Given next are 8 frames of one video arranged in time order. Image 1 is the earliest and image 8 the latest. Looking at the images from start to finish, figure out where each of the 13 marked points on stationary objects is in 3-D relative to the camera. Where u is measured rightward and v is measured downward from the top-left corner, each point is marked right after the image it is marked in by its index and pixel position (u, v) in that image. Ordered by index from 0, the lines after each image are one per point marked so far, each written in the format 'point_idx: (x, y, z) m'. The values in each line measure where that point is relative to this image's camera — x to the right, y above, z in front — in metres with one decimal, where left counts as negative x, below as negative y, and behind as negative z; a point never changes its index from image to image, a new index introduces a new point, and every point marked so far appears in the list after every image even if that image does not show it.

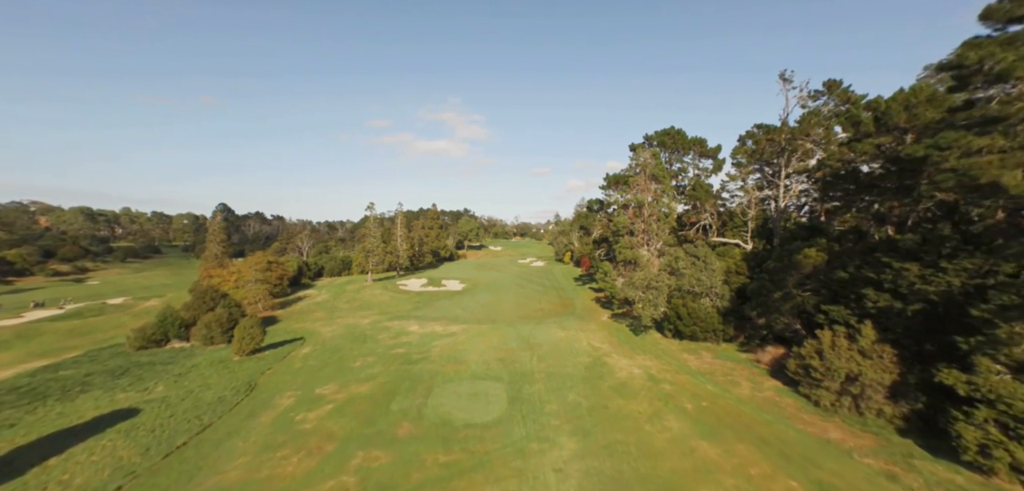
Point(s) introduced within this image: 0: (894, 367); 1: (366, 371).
0: (+11.1, -3.6, +11.0) m
1: (-7.0, -6.1, +18.1) m
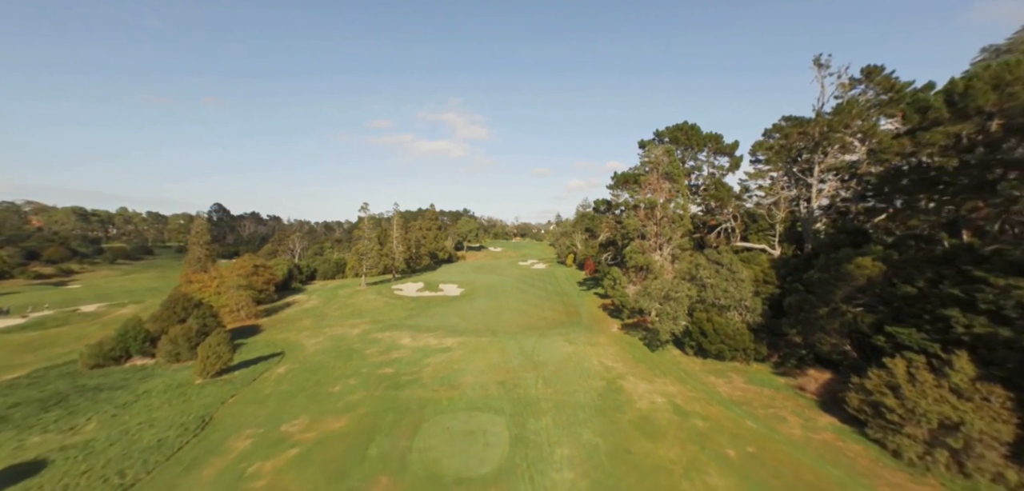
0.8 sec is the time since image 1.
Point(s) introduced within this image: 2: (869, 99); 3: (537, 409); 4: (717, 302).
0: (+11.2, -3.9, +8.6) m
1: (-6.9, -6.4, +15.6) m
2: (+18.6, +7.7, +19.7) m
3: (+1.0, -6.4, +14.7) m
4: (+10.2, -2.8, +18.9) m
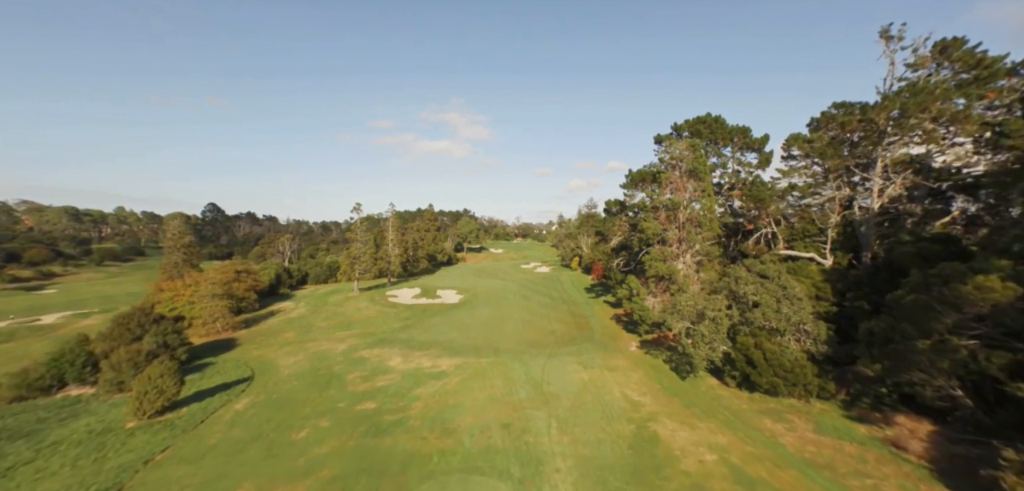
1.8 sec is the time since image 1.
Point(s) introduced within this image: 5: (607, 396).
0: (+11.5, -4.3, +5.2) m
1: (-6.6, -6.8, +12.3) m
2: (+18.9, +7.2, +16.3) m
3: (+1.2, -6.8, +11.4) m
4: (+10.5, -3.3, +15.6) m
5: (+4.3, -6.7, +16.9) m
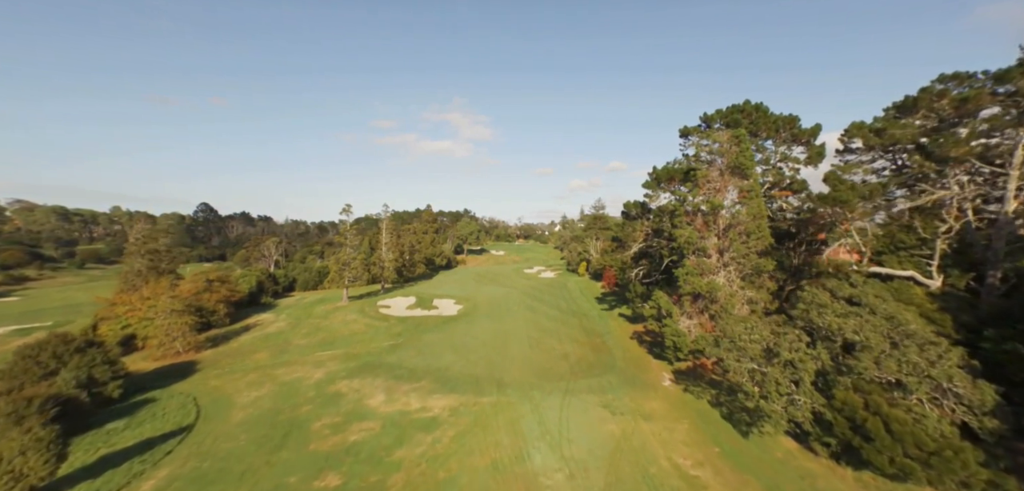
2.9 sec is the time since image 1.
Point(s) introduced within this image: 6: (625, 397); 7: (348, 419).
0: (+11.9, -4.9, +0.9) m
1: (-6.2, -7.4, +8.0) m
2: (+19.3, +6.6, +12.0) m
3: (+1.6, -7.4, +7.0) m
4: (+10.9, -3.9, +11.2) m
5: (+4.7, -7.3, +12.5) m
6: (+5.5, -7.4, +18.3) m
7: (-7.3, -7.7, +16.7) m
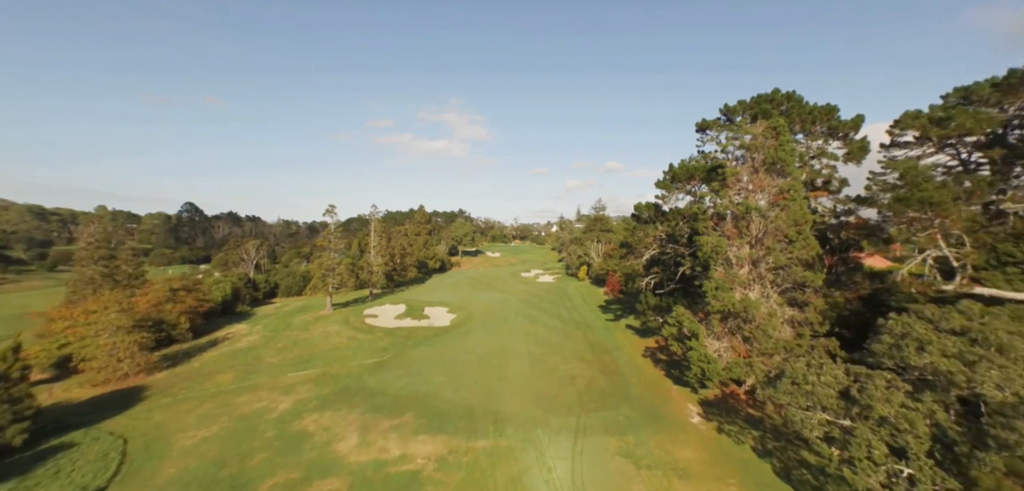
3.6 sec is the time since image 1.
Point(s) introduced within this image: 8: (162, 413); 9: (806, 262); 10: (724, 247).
0: (+12.1, -5.4, -2.2) m
1: (-6.1, -7.8, +4.7) m
2: (+19.4, +6.1, +9.0) m
3: (+1.8, -7.8, +3.8) m
4: (+11.0, -4.4, +8.1) m
5: (+4.8, -7.7, +9.3) m
6: (+5.5, -7.8, +15.1) m
7: (-7.3, -8.1, +13.4) m
8: (-17.5, -8.5, +18.6) m
9: (+13.8, -0.7, +17.8) m
10: (+10.4, 0.0, +18.5) m
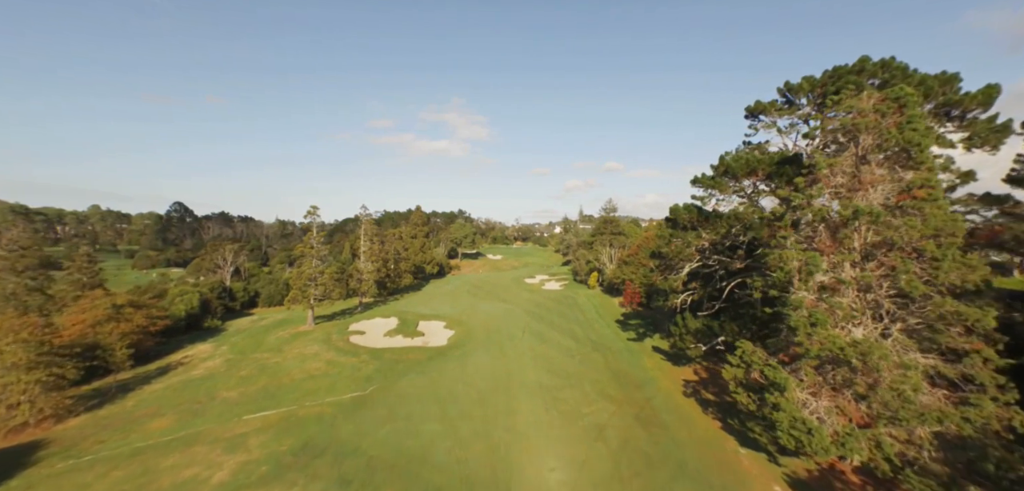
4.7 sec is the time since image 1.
0: (+12.6, -6.0, -7.3) m
1: (-5.6, -8.4, -0.4) m
2: (+20.0, +5.4, +3.9) m
3: (+2.3, -8.4, -1.3) m
4: (+11.6, -5.0, +3.0) m
5: (+5.3, -8.4, +4.3) m
6: (+6.0, -8.5, +10.0) m
7: (-6.7, -8.7, +8.3) m
8: (-16.9, -9.1, +13.6) m
9: (+14.3, -1.4, +12.7) m
10: (+11.0, -0.7, +13.4) m
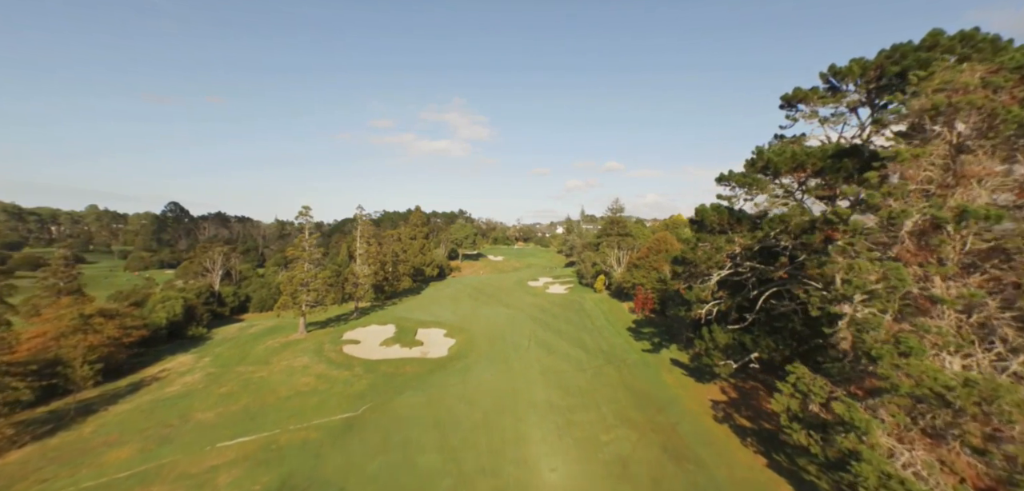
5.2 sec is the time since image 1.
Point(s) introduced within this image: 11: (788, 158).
0: (+13.0, -6.3, -9.7) m
1: (-5.2, -8.7, -2.8) m
2: (+20.4, +5.2, +1.5) m
3: (+2.7, -8.7, -3.7) m
4: (+12.0, -5.3, +0.6) m
5: (+5.7, -8.6, +1.9) m
6: (+6.4, -8.7, +7.6) m
7: (-6.3, -9.0, +5.9) m
8: (-16.5, -9.4, +11.2) m
9: (+14.7, -1.6, +10.2) m
10: (+11.4, -1.0, +11.0) m
11: (+11.8, +3.7, +16.2) m
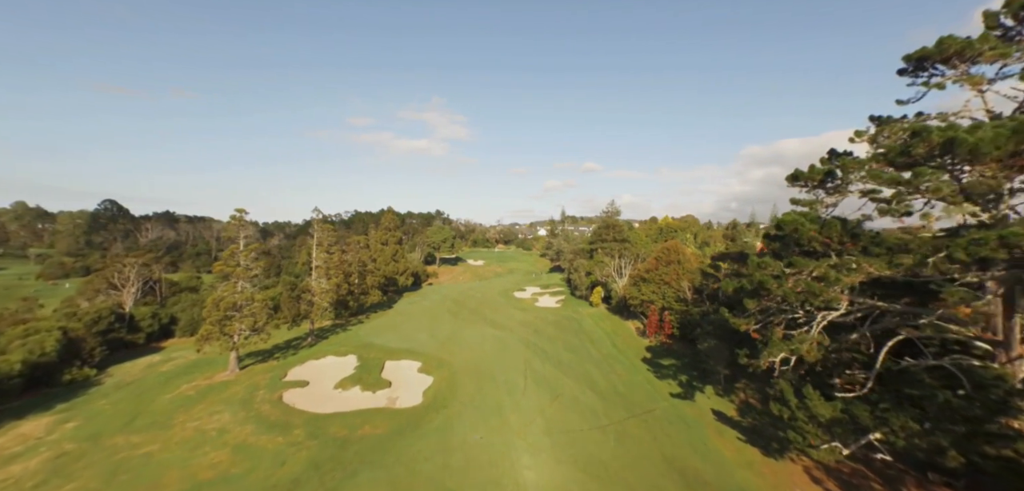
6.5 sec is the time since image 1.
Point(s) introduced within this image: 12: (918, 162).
0: (+15.0, -7.3, -16.0) m
1: (-3.6, -9.7, -10.1) m
2: (+21.7, +4.1, -4.3) m
3: (+4.3, -9.7, -10.5) m
4: (+13.3, -6.3, -5.7) m
5: (+7.0, -9.7, -4.8) m
6: (+7.4, -9.8, +1.0) m
7: (-5.2, -10.0, -1.5) m
8: (-15.7, -10.3, +3.2) m
9: (+15.5, -2.7, +4.1) m
10: (+12.2, -2.0, +4.6) m
11: (+12.3, +2.6, +9.8) m
12: (+12.1, +2.1, +11.1) m
